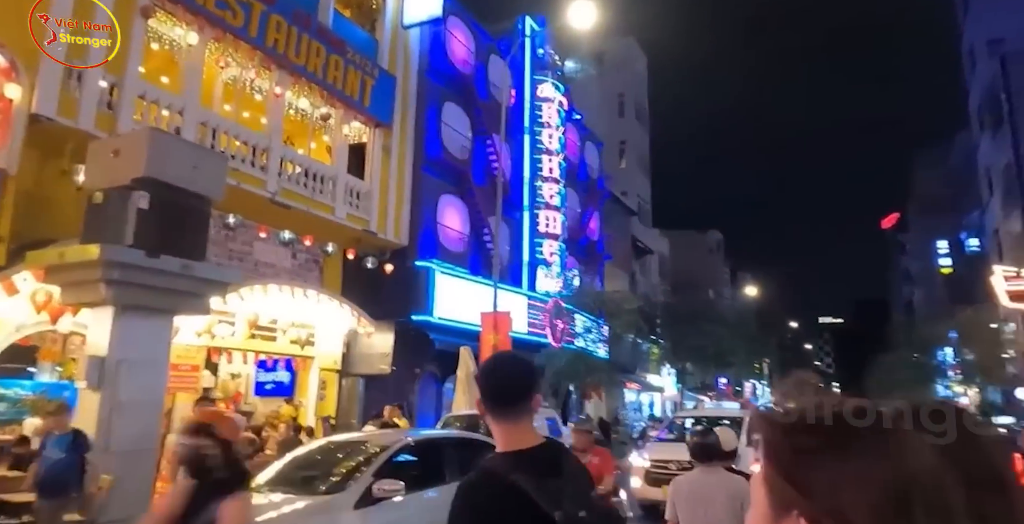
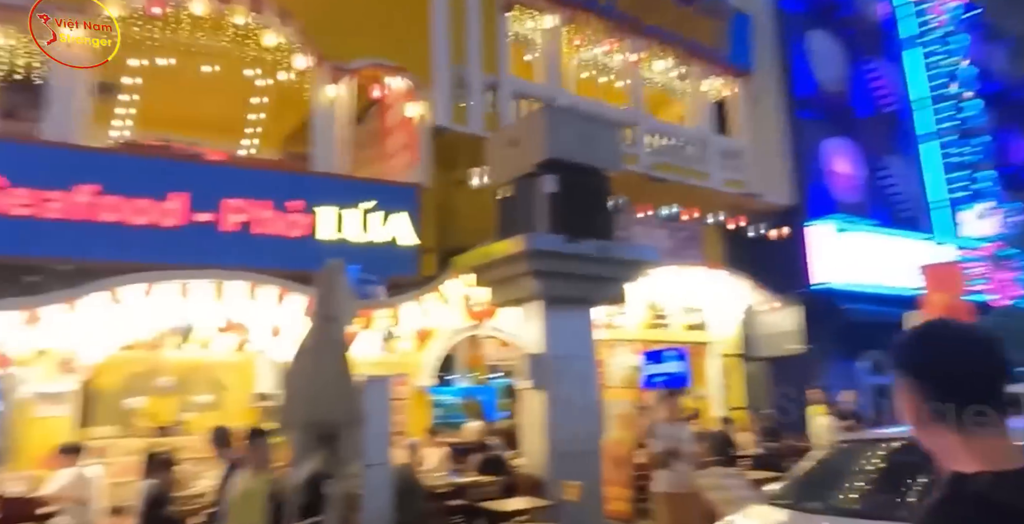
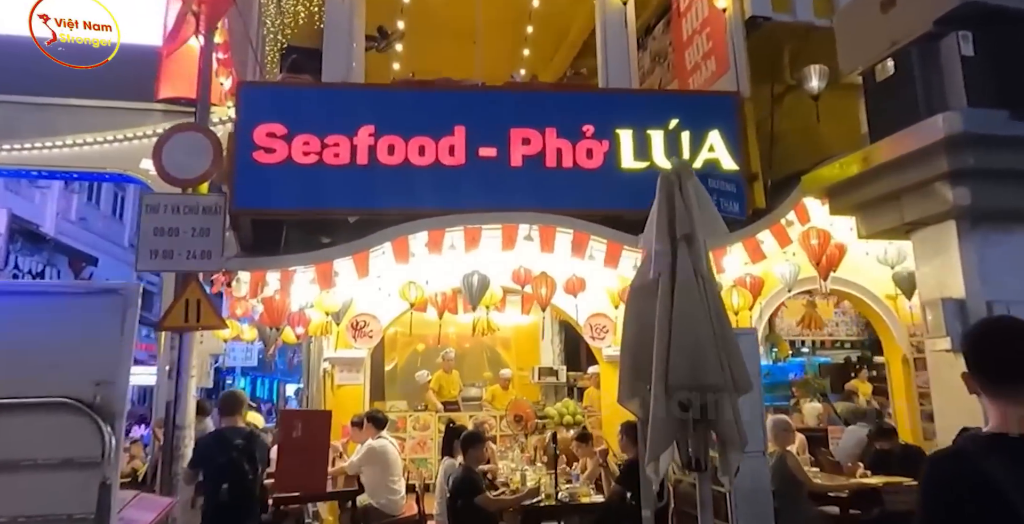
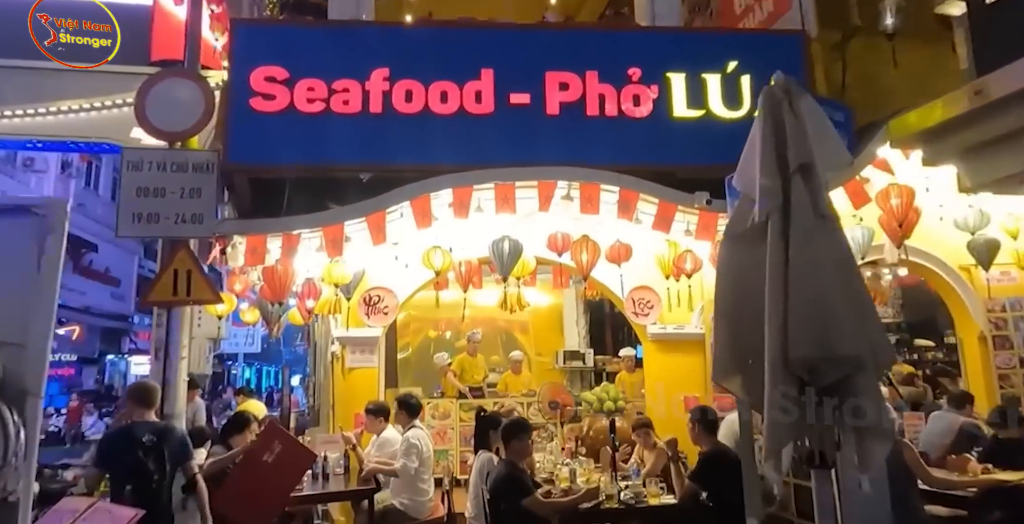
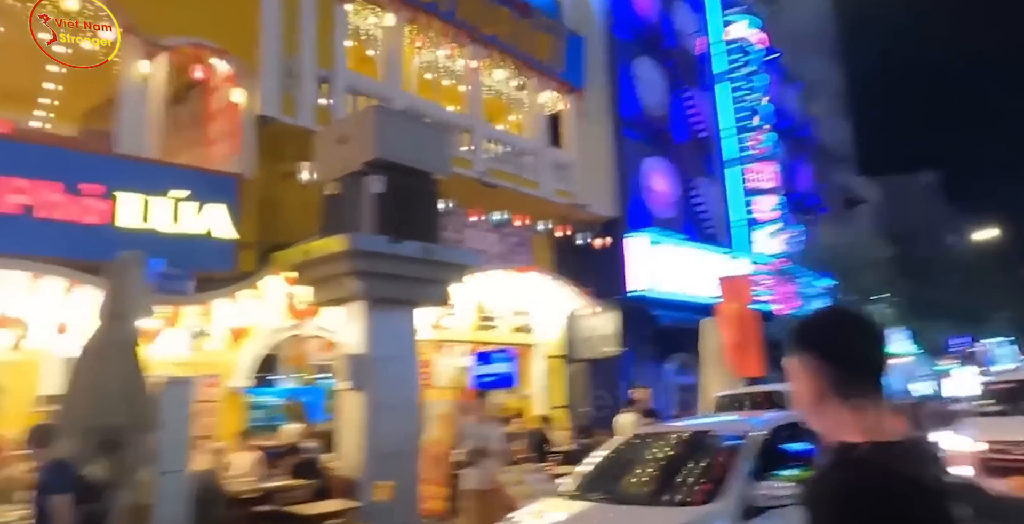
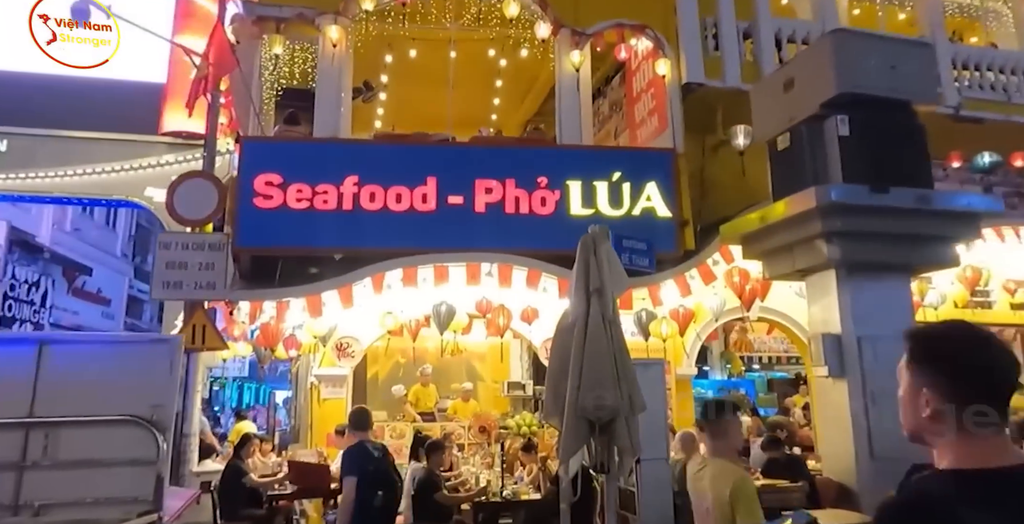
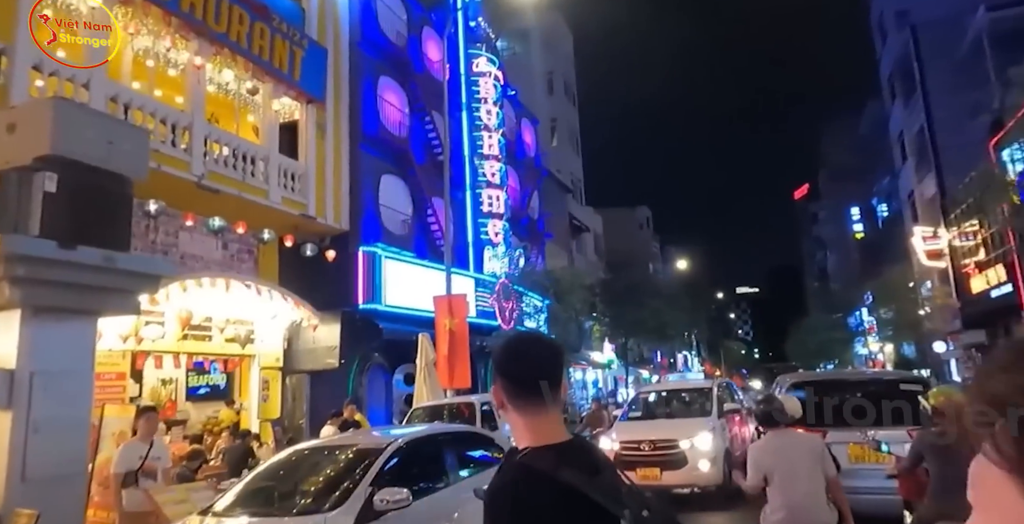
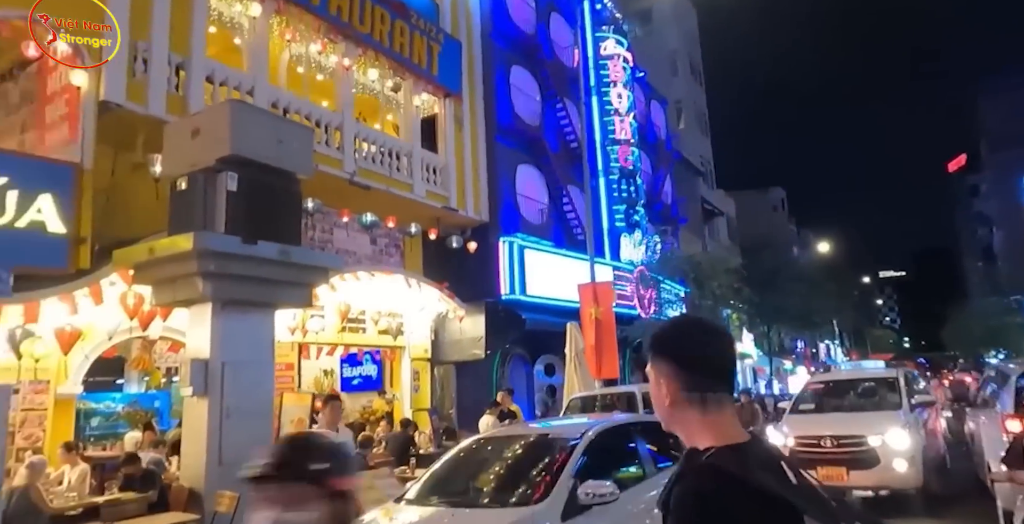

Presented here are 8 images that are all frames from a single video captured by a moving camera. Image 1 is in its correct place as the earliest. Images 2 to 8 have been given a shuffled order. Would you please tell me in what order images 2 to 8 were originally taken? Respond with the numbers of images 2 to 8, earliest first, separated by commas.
7, 8, 5, 2, 6, 3, 4
